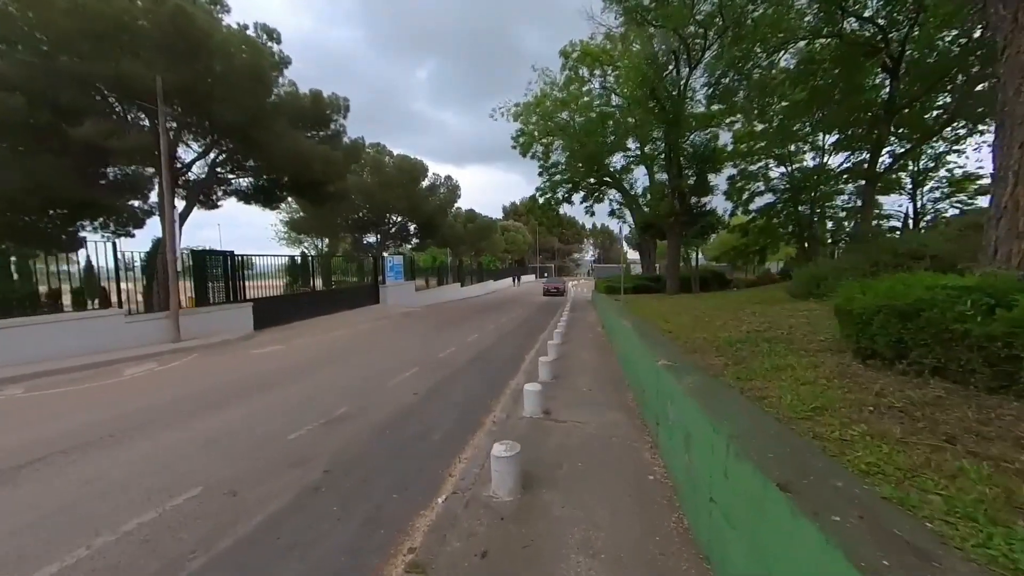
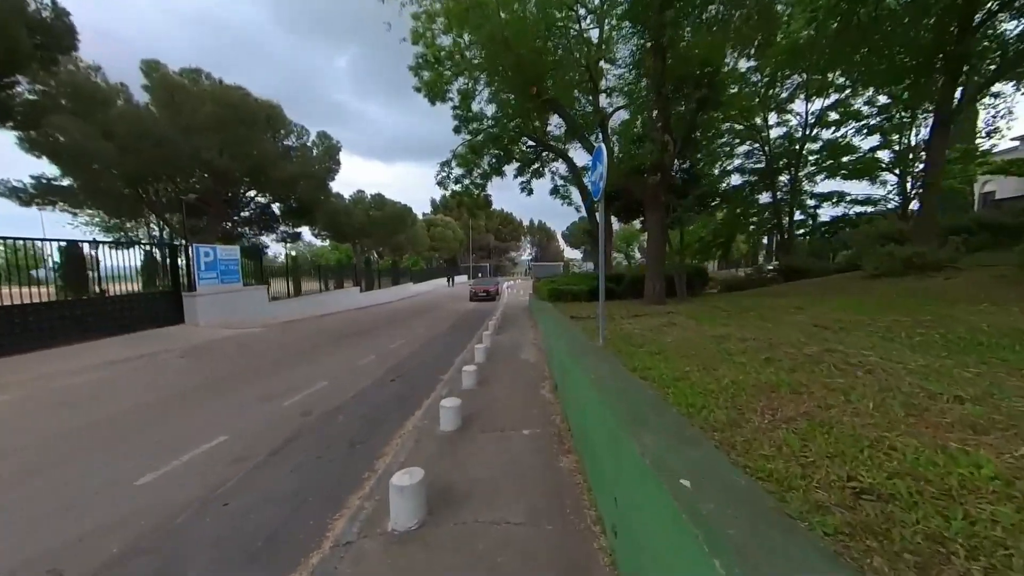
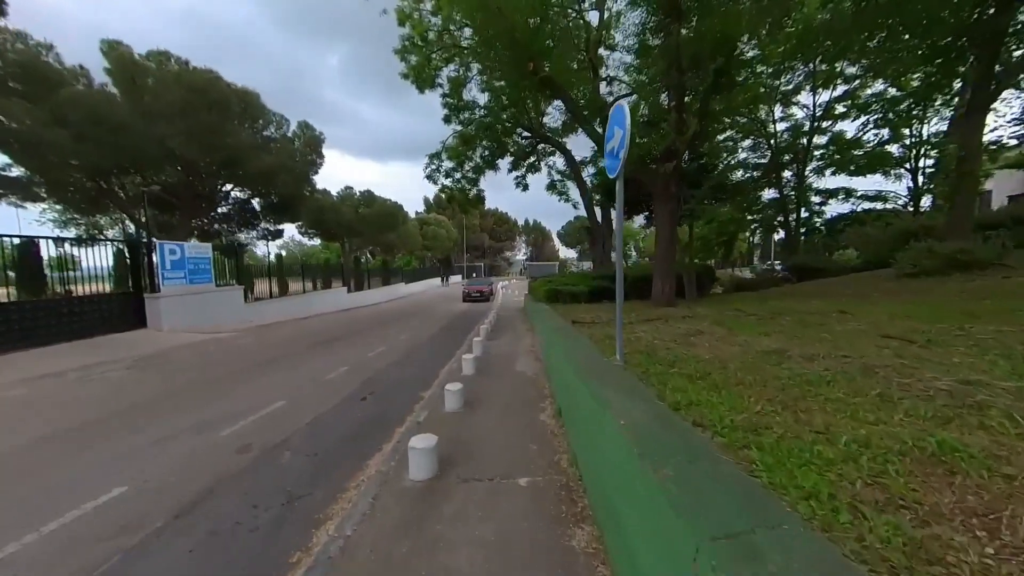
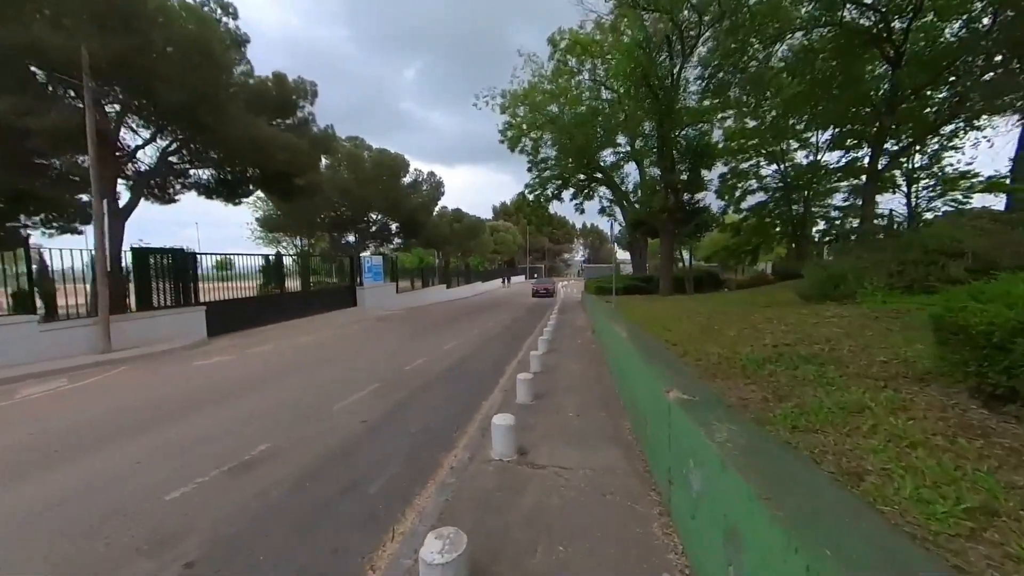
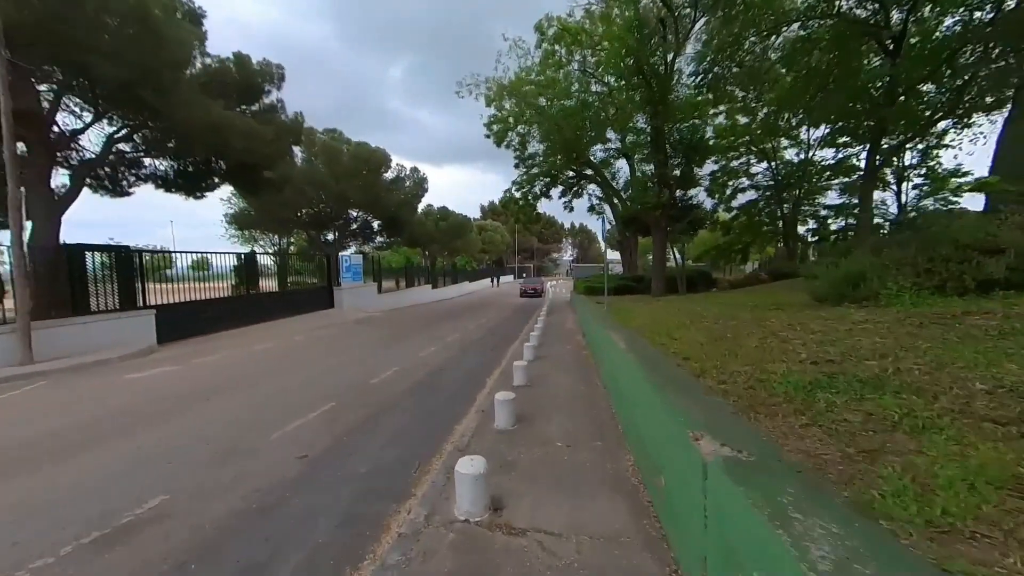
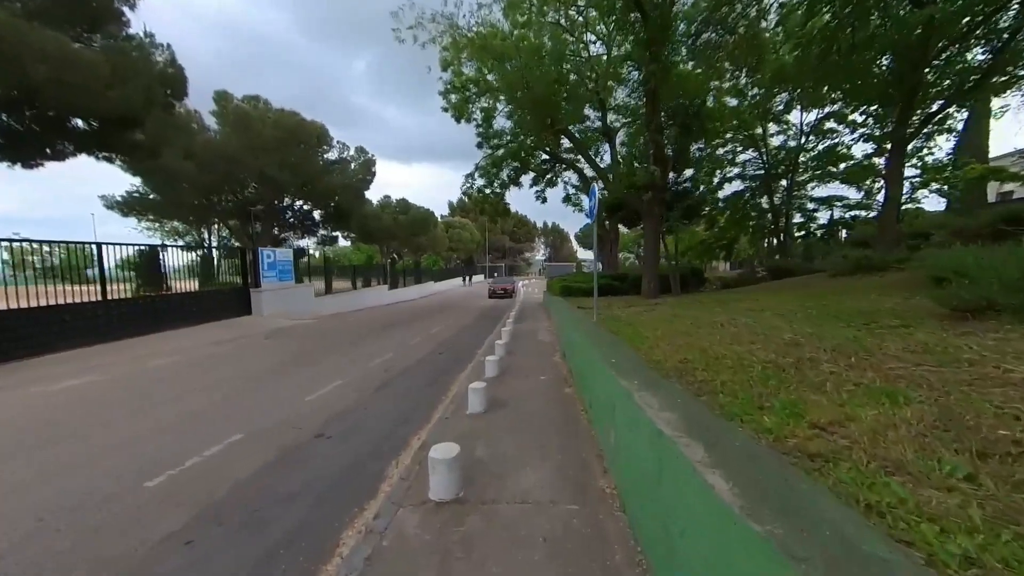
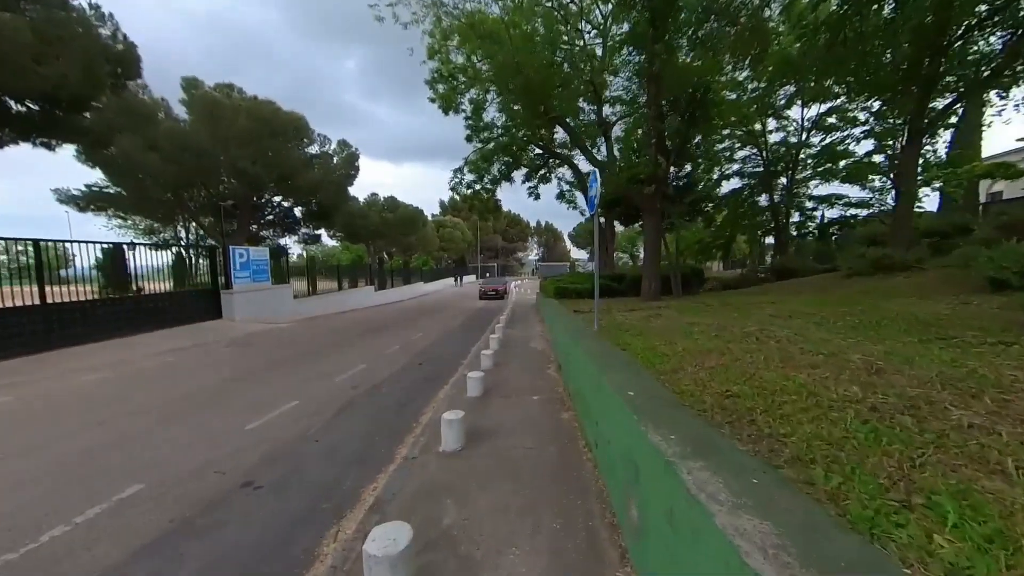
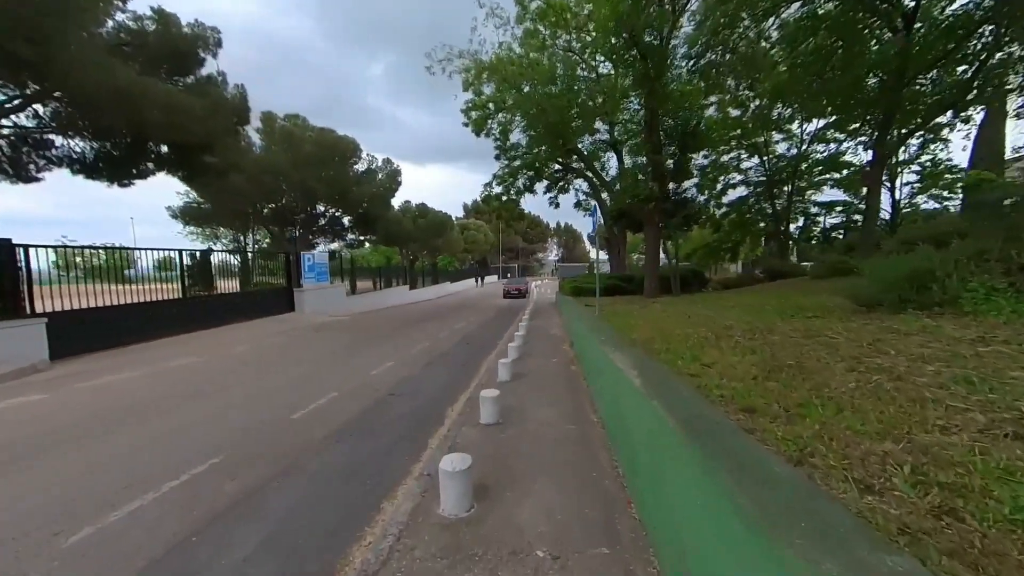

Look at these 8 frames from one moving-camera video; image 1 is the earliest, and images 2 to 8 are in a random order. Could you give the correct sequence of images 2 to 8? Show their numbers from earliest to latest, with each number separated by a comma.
4, 5, 8, 6, 7, 2, 3
